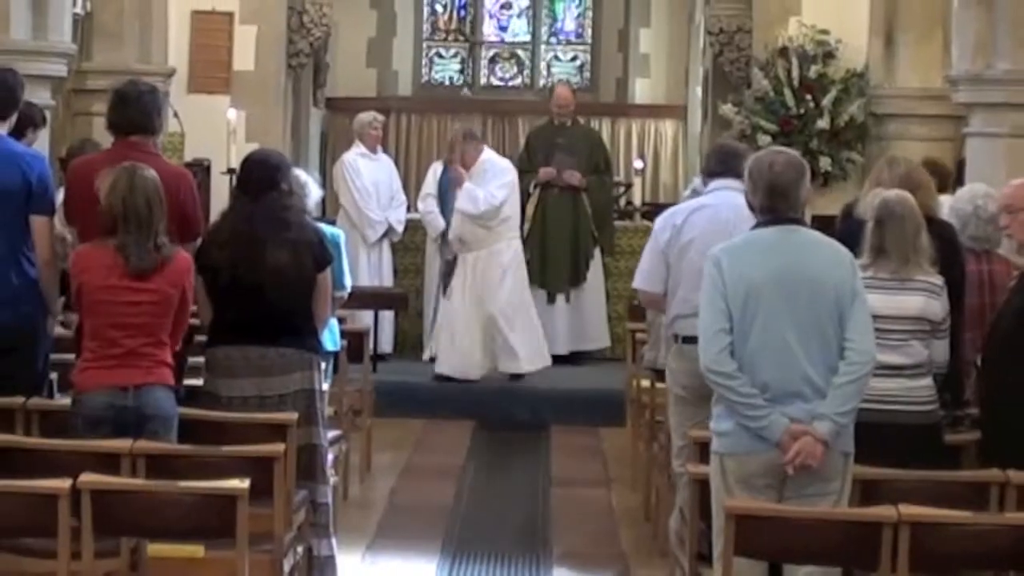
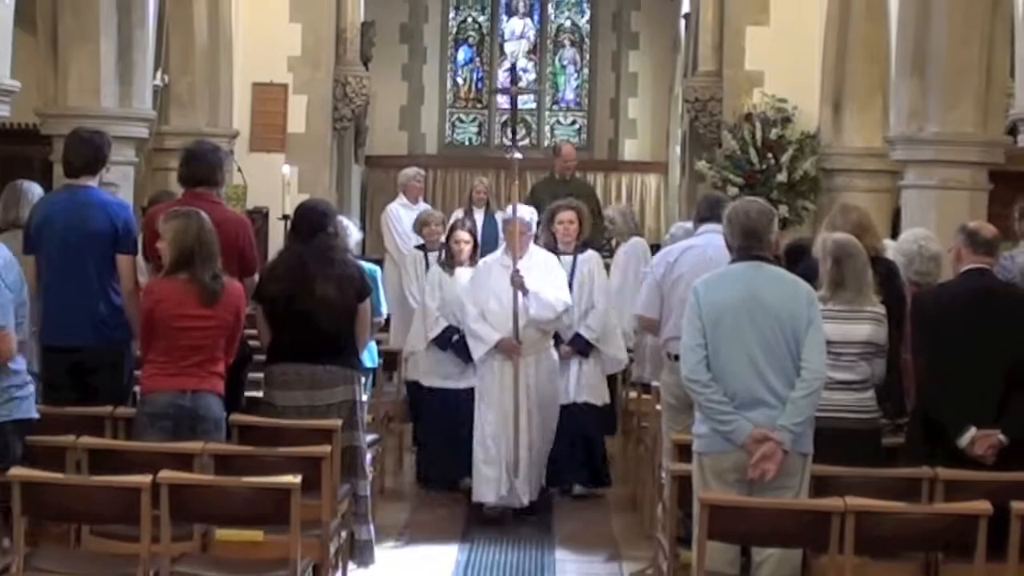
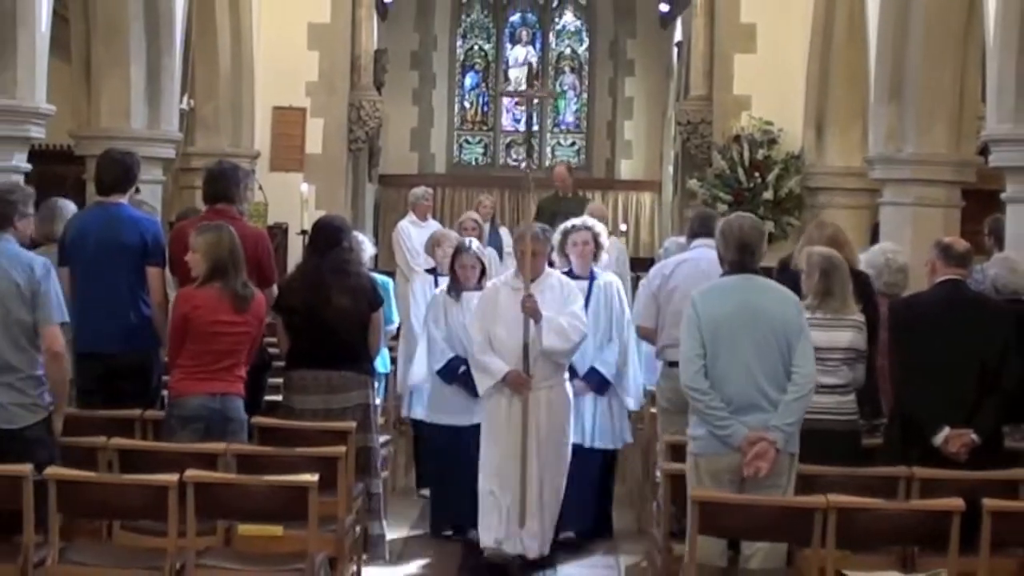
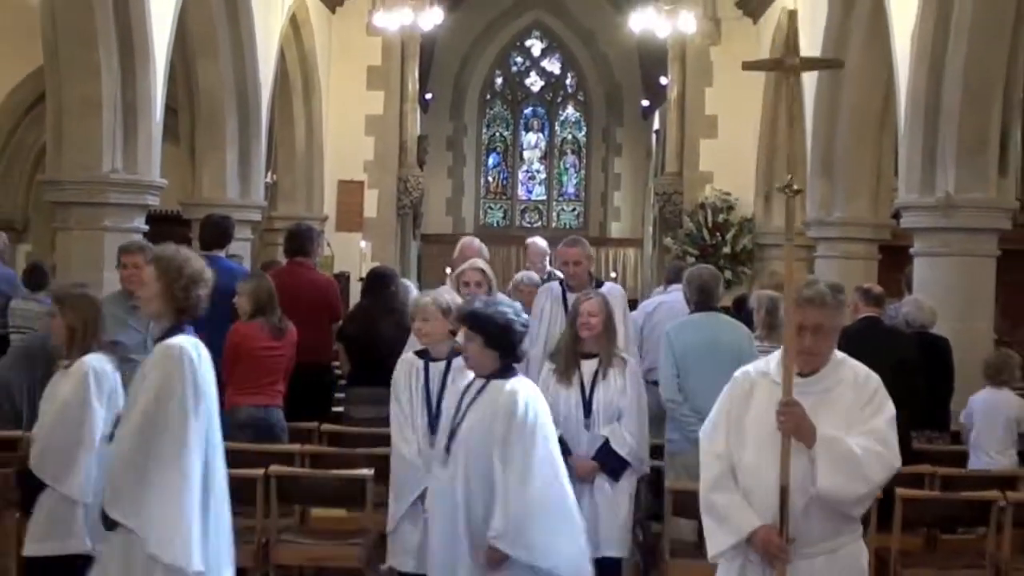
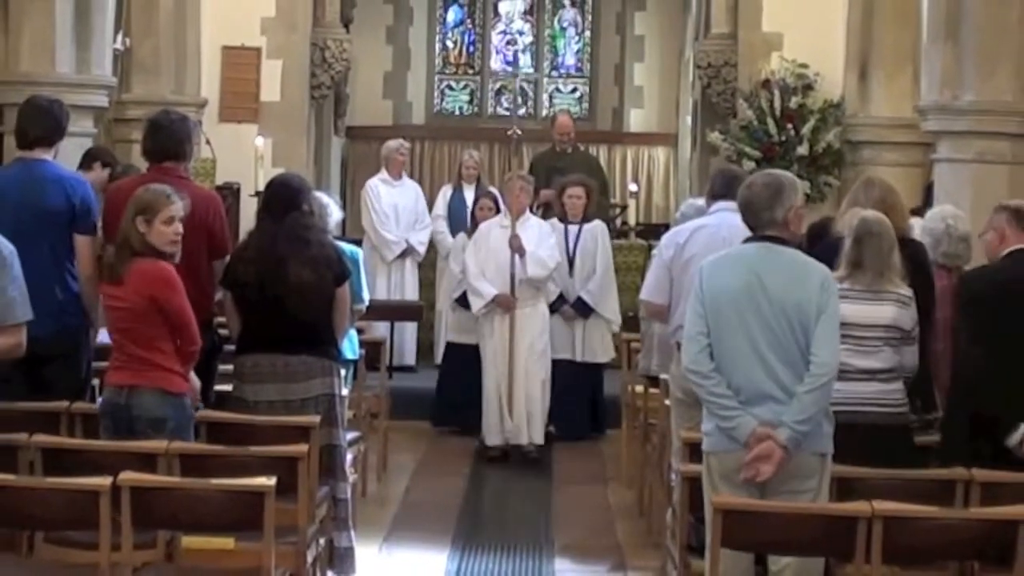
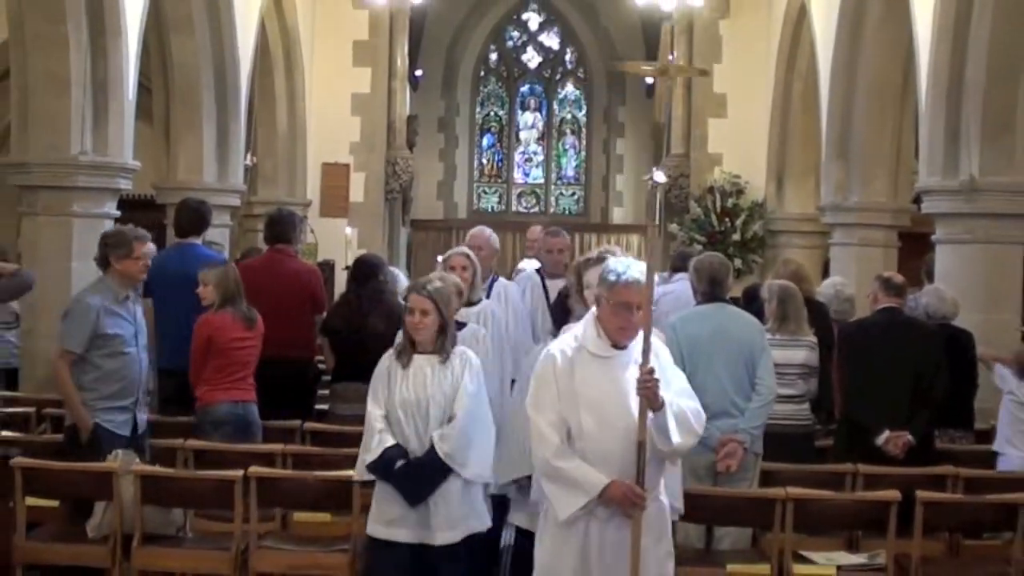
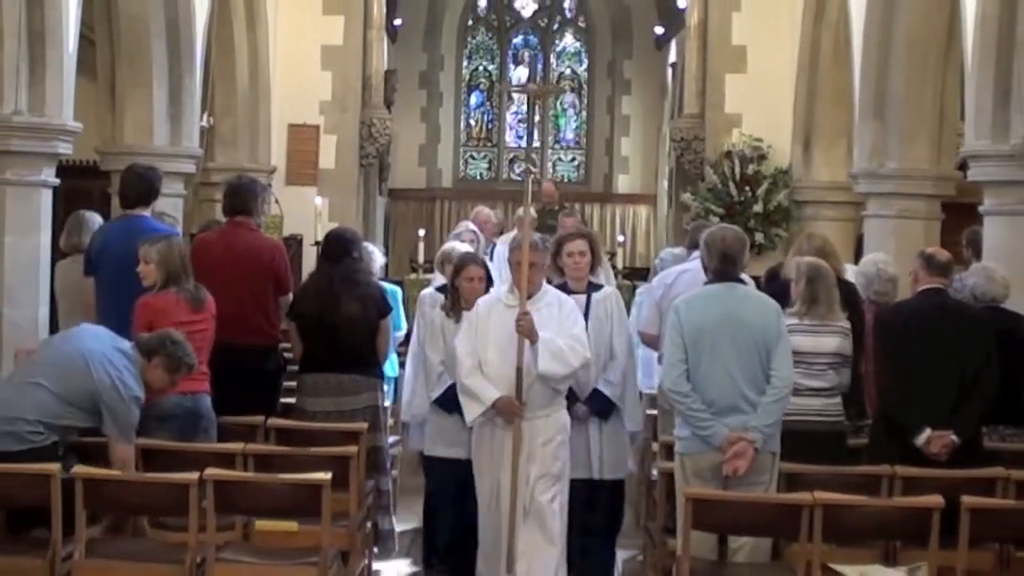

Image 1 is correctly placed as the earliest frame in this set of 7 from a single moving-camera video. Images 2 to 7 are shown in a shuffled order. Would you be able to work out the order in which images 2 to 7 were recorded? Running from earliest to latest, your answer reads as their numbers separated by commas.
5, 2, 3, 7, 6, 4
